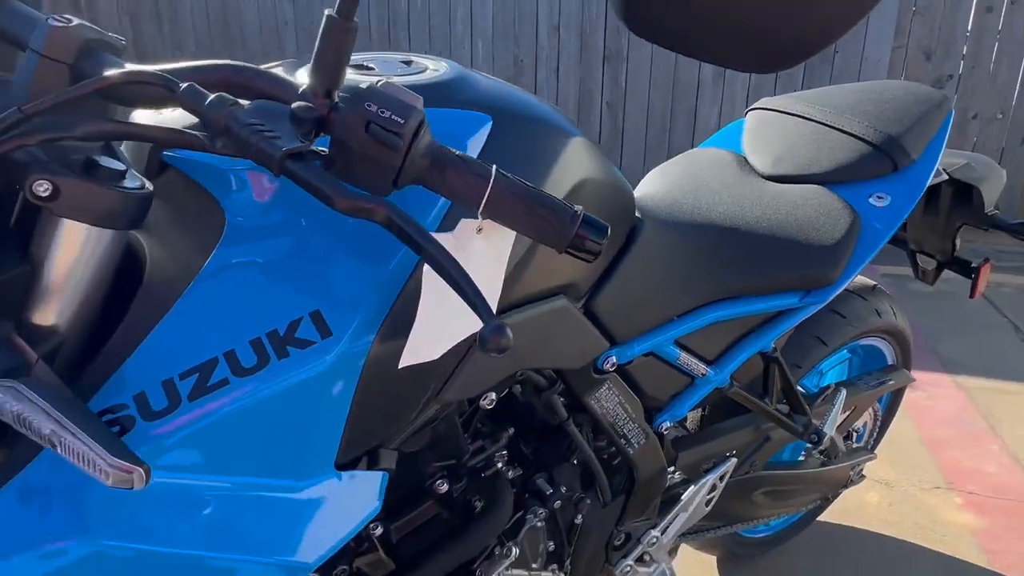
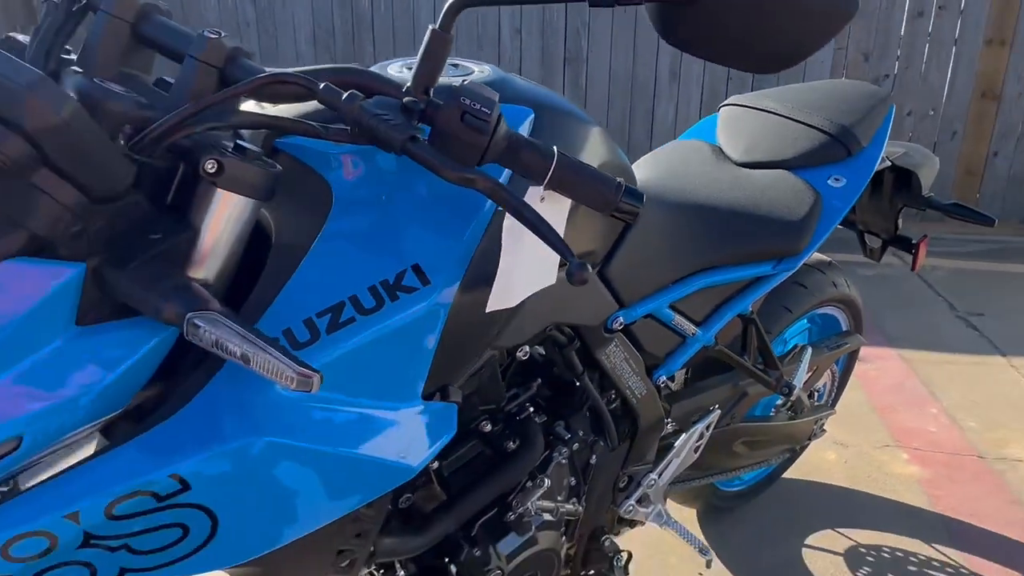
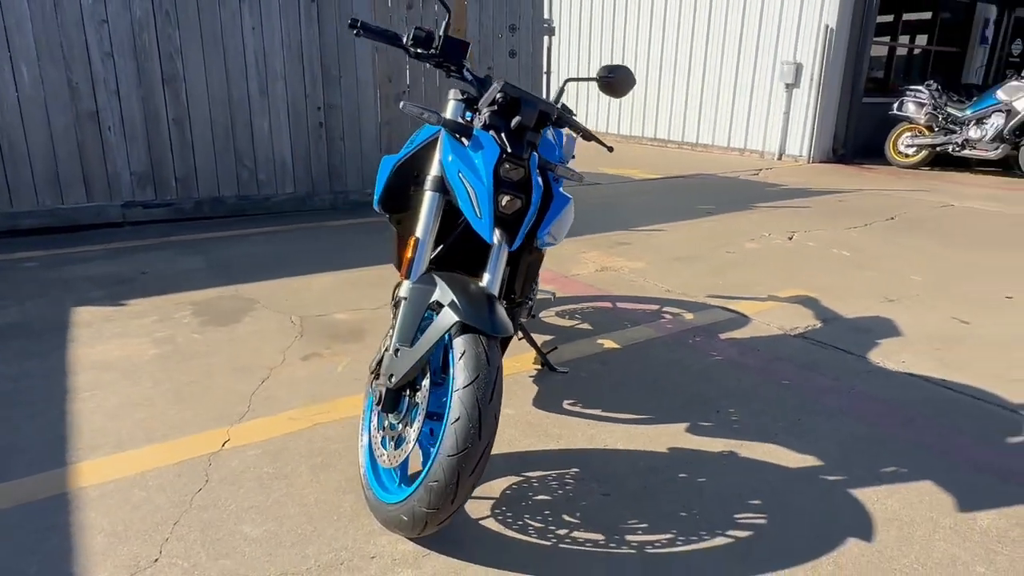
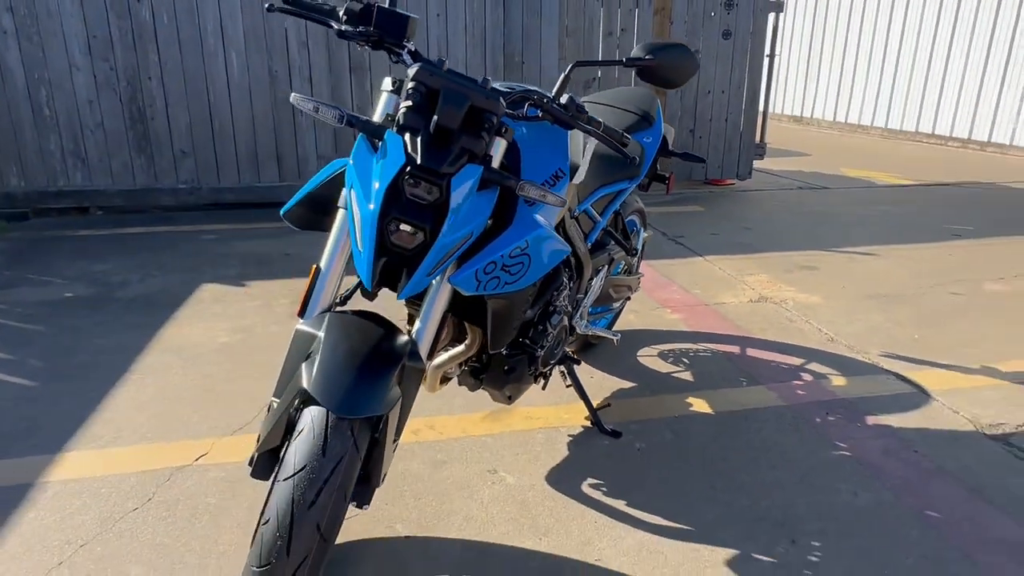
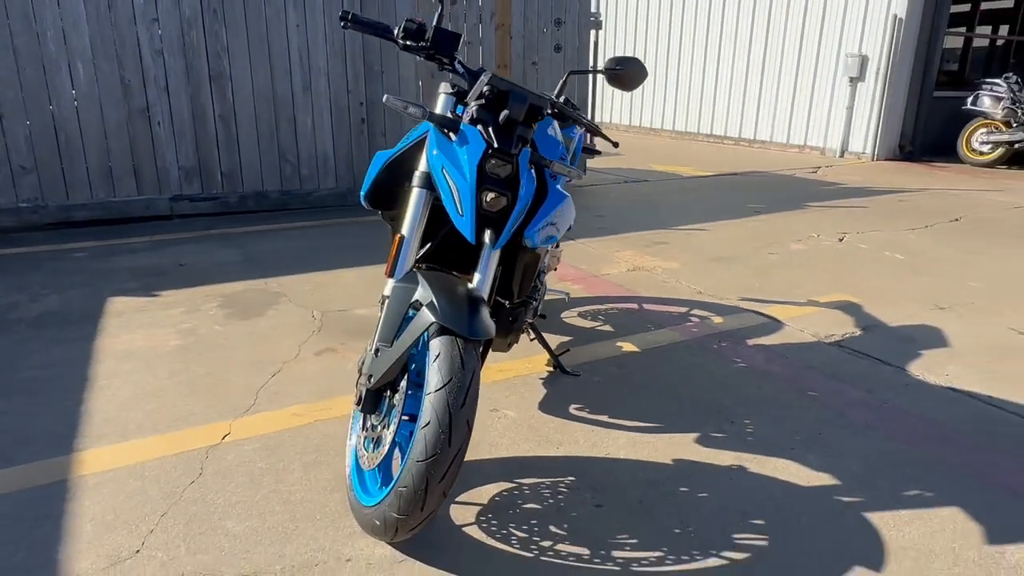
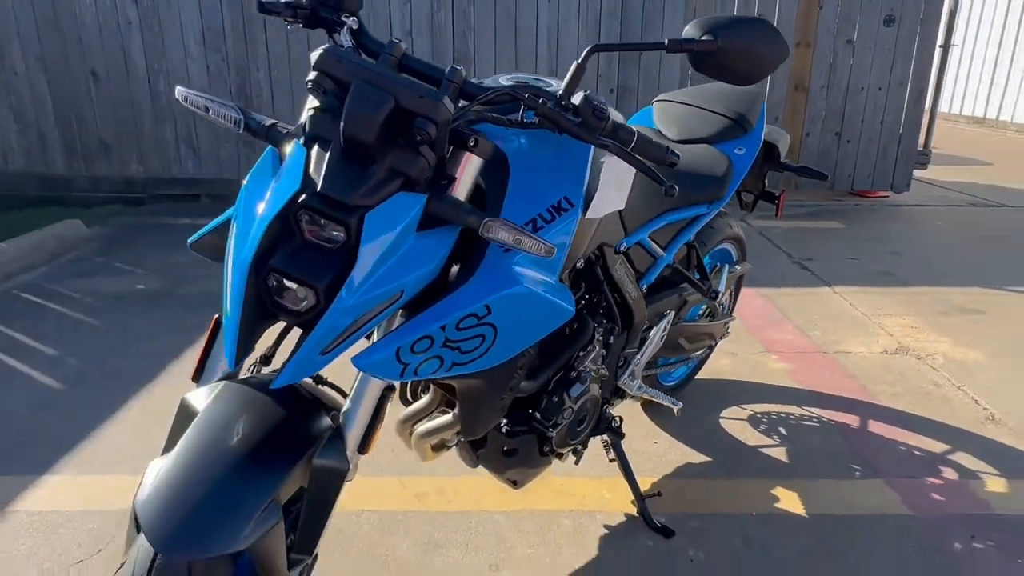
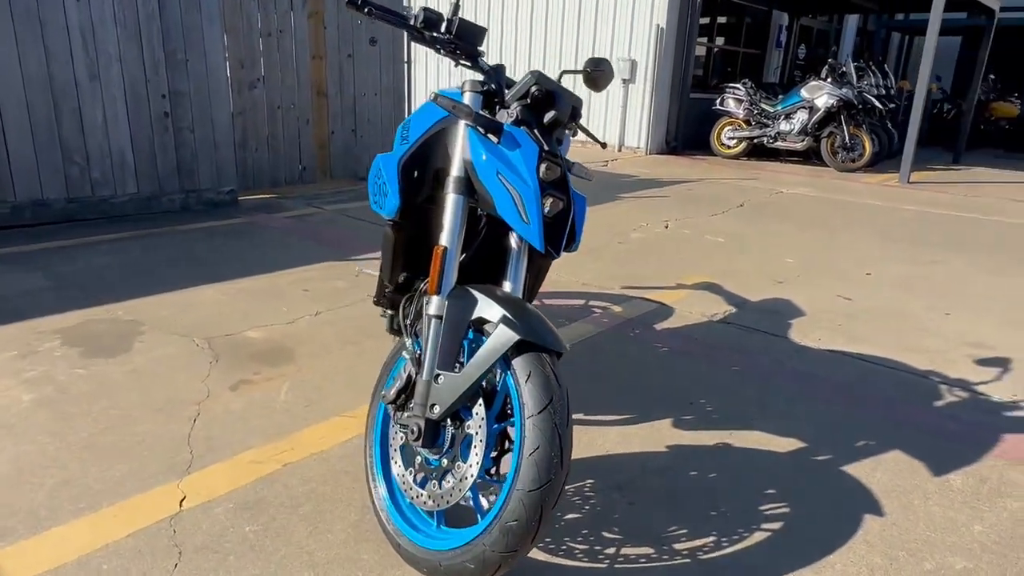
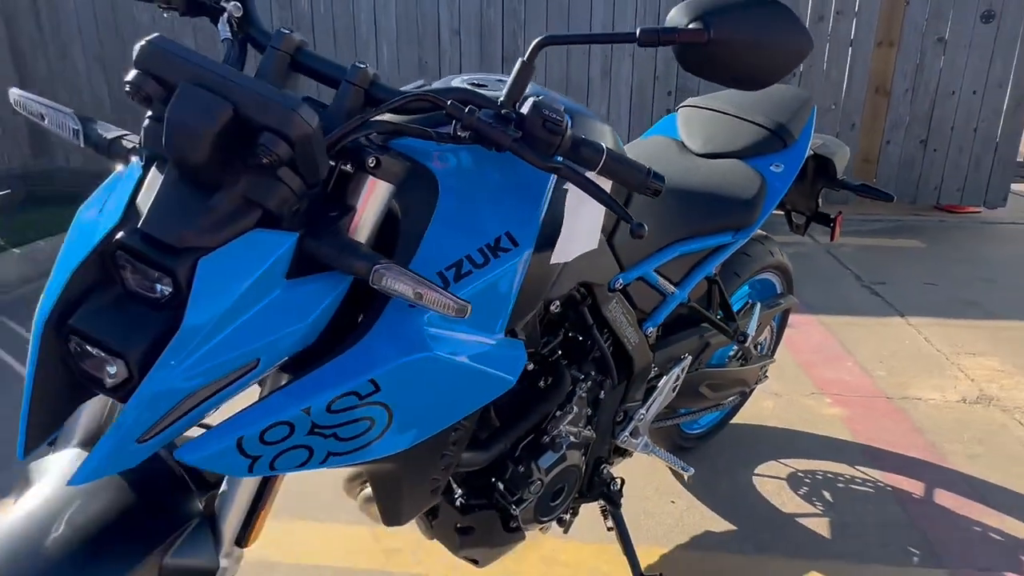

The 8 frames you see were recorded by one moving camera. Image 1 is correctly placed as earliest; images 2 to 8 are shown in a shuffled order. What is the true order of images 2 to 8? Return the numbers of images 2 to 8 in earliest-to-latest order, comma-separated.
2, 8, 6, 4, 5, 3, 7
